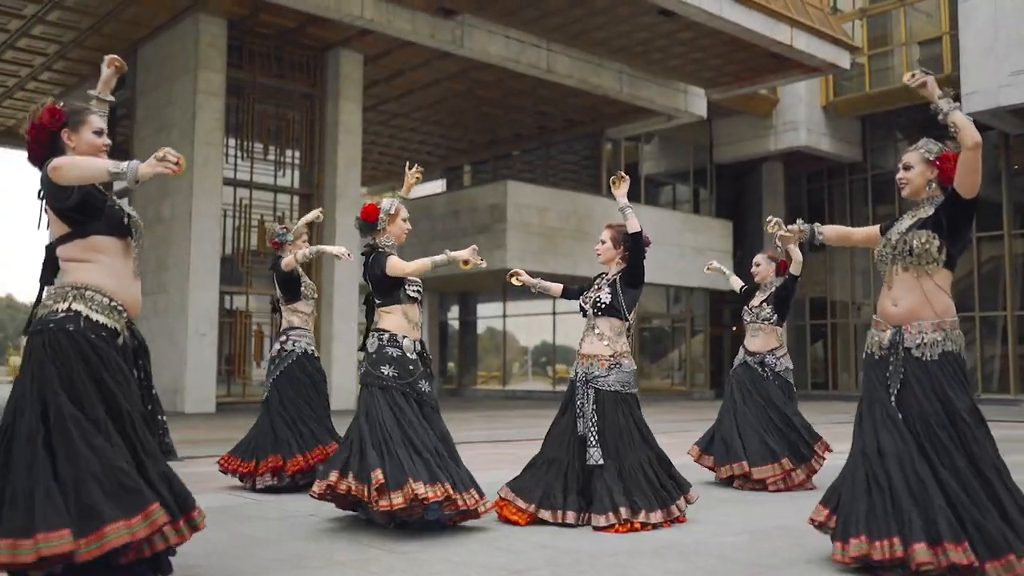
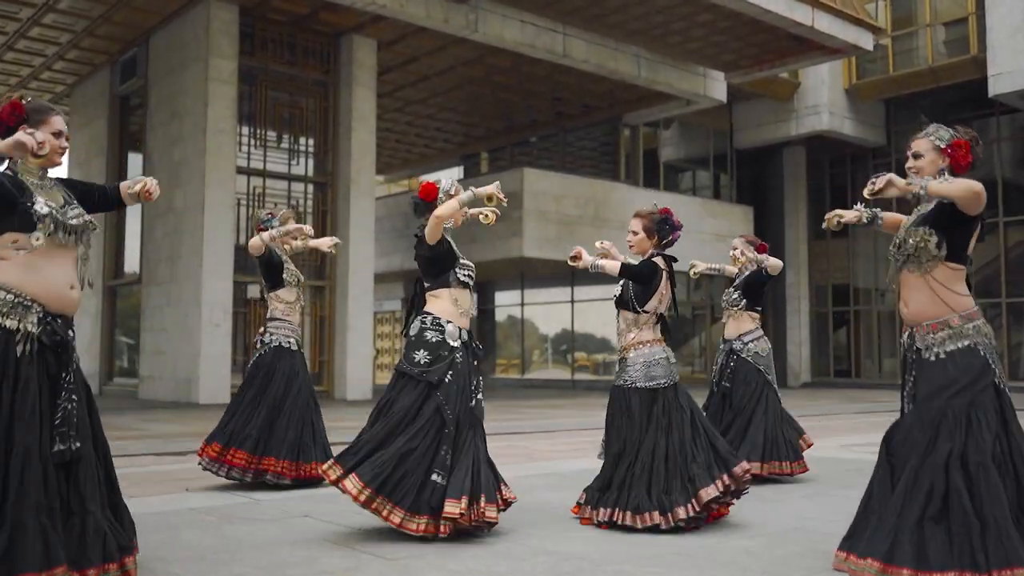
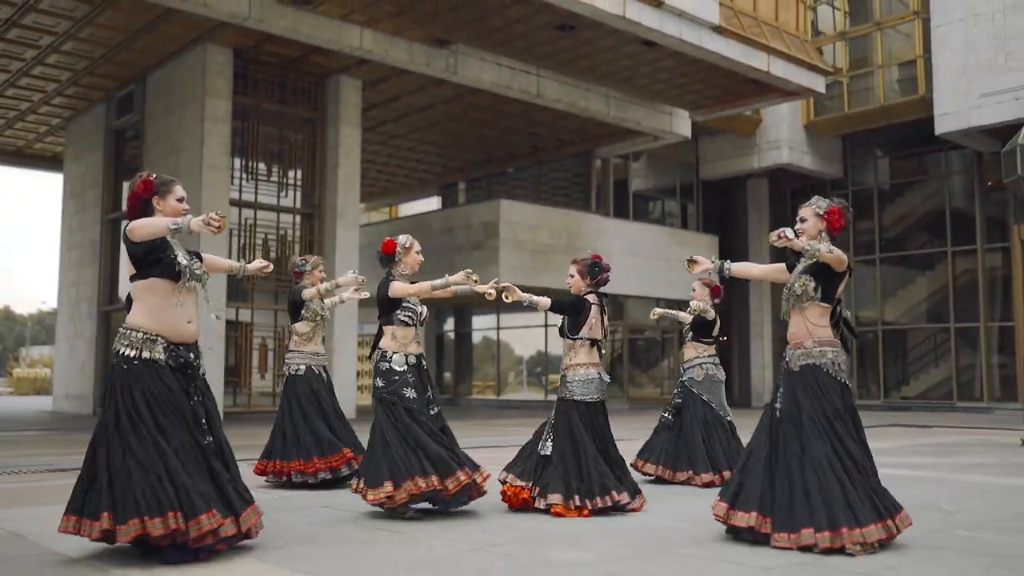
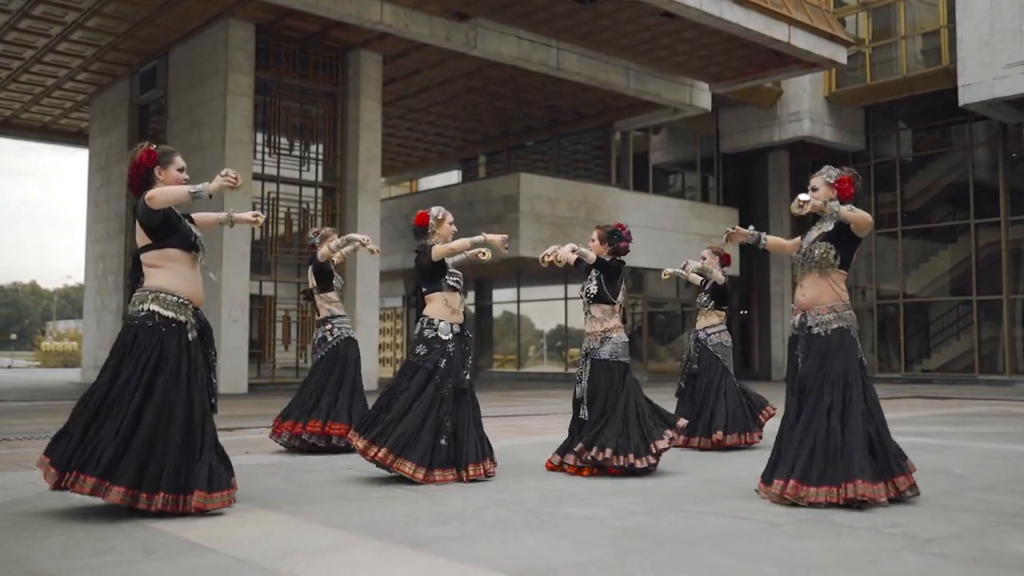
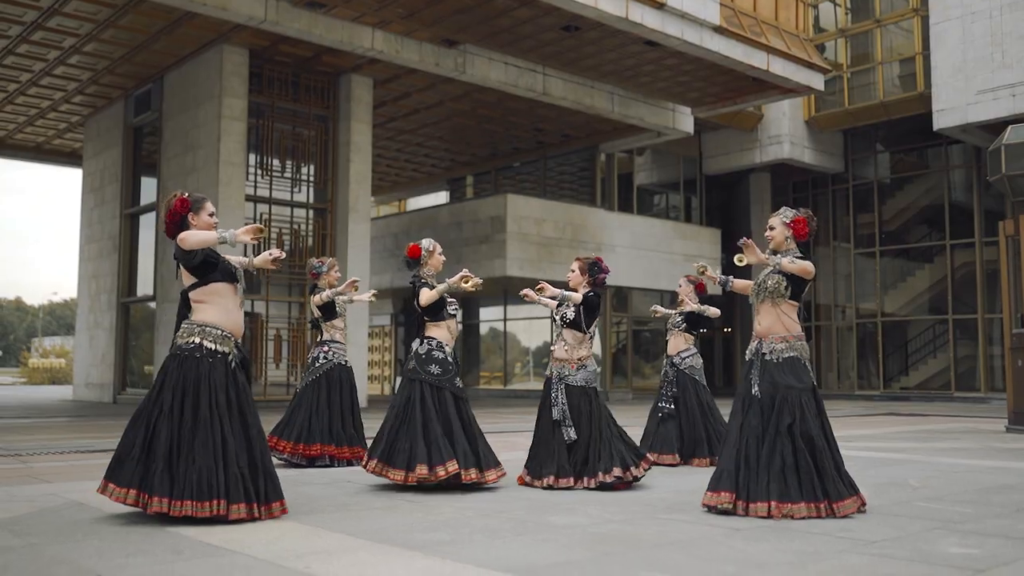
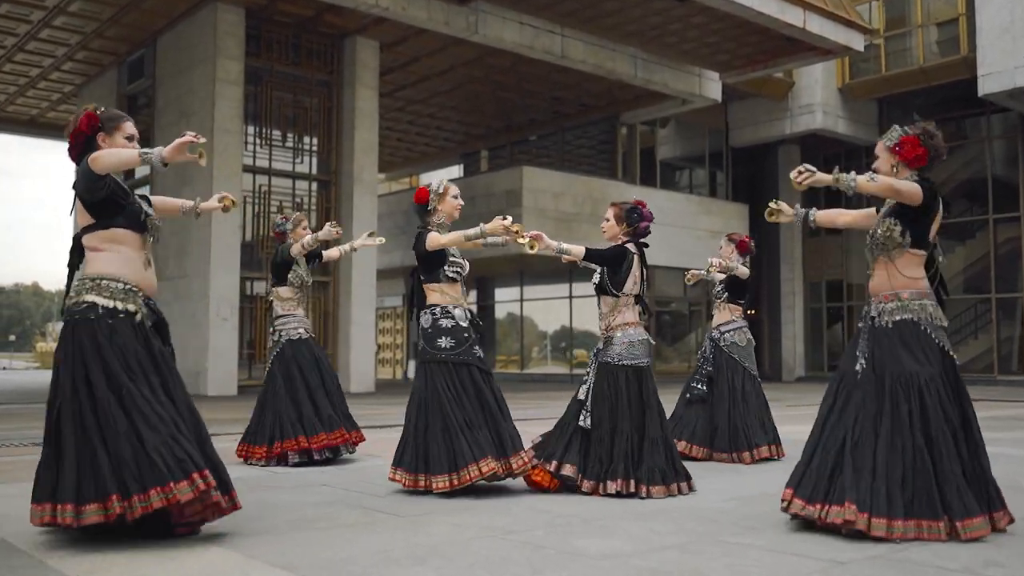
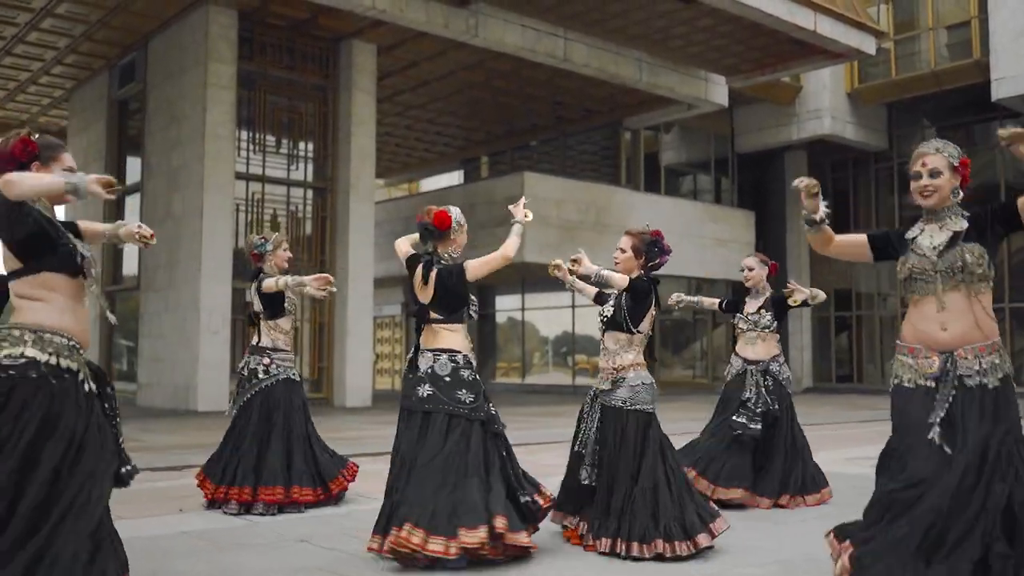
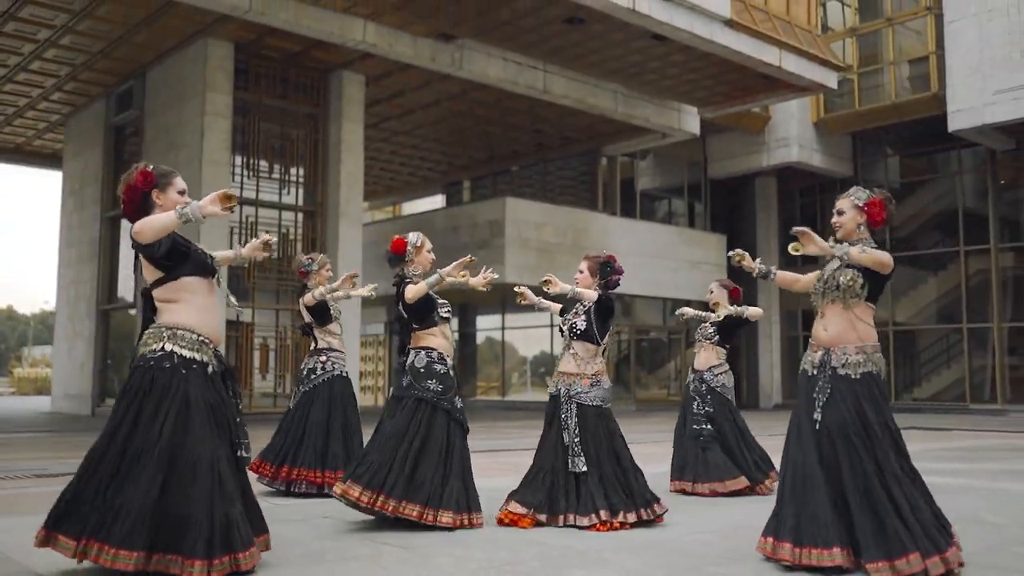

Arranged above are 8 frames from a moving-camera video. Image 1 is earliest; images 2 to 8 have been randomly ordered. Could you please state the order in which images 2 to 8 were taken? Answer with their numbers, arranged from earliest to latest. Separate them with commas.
8, 3, 5, 4, 6, 2, 7
